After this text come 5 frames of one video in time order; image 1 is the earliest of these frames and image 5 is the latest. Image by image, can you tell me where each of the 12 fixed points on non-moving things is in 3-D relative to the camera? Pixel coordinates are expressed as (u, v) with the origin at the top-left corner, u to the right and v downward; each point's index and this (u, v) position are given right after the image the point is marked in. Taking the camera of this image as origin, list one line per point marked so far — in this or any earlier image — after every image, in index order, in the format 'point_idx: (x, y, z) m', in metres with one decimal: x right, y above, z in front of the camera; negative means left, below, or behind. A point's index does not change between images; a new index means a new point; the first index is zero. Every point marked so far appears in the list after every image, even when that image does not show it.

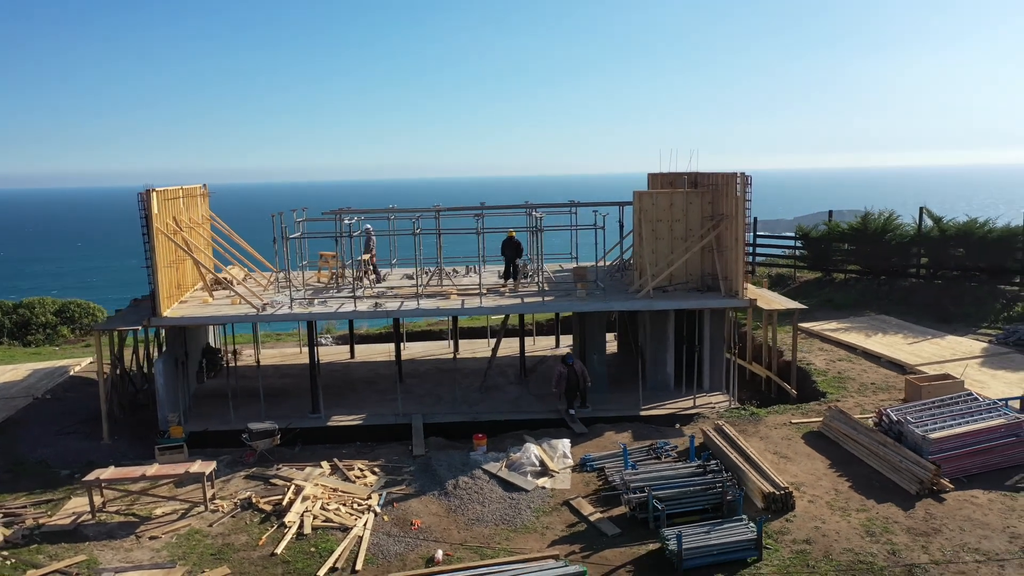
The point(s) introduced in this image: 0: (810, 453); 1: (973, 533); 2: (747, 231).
0: (+4.6, -2.5, +10.9) m
1: (+5.4, -2.9, +8.4) m
2: (+4.7, +1.1, +14.0) m
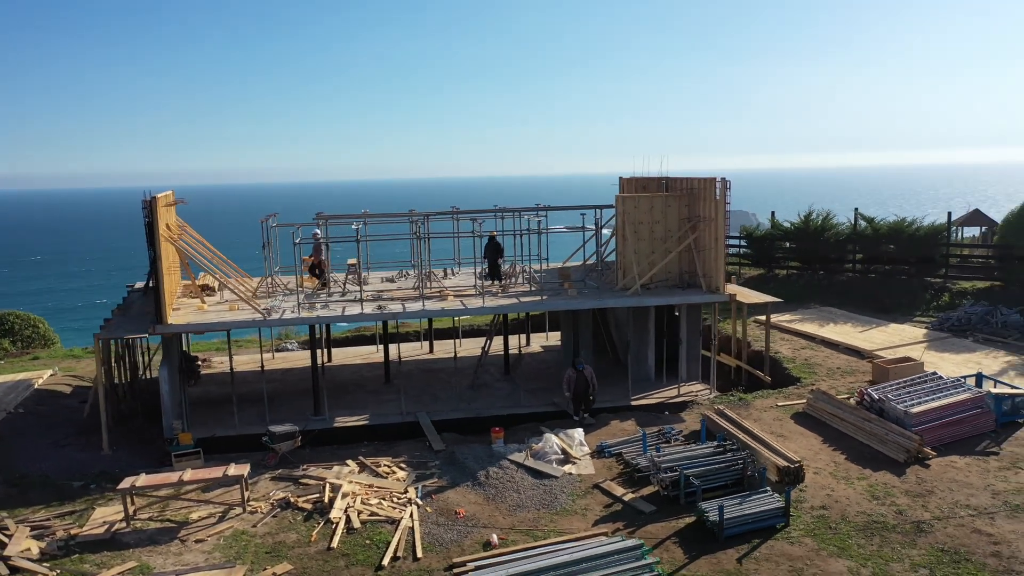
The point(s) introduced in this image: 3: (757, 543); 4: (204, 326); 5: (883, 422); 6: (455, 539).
0: (+4.9, -2.4, +12.0) m
1: (+6.0, -2.7, +9.6) m
2: (+4.6, +1.2, +15.1) m
3: (+3.0, -3.1, +8.6) m
4: (-5.5, -0.7, +12.8) m
5: (+5.9, -2.1, +11.4) m
6: (-0.7, -3.2, +9.1) m
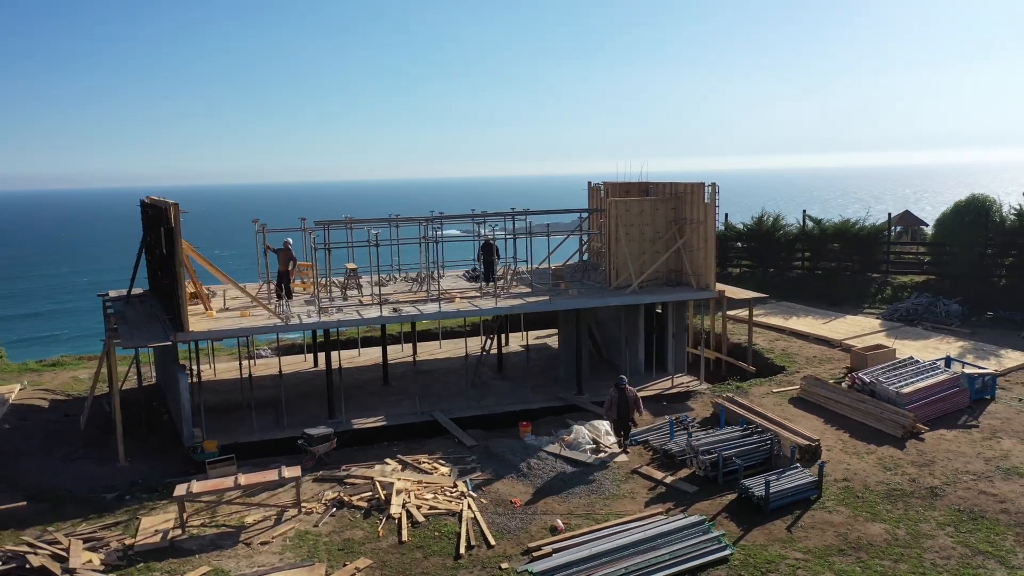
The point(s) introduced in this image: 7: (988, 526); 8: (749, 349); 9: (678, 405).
0: (+5.3, -2.3, +13.0) m
1: (+6.8, -2.6, +10.8) m
2: (+4.6, +1.2, +16.1) m
3: (+3.8, -3.0, +9.5) m
4: (-5.1, -0.8, +12.8) m
5: (+6.4, -2.0, +12.6) m
6: (+0.1, -3.2, +9.5) m
7: (+6.0, -3.0, +8.9) m
8: (+5.5, -1.4, +16.7) m
9: (+3.3, -2.3, +14.3) m
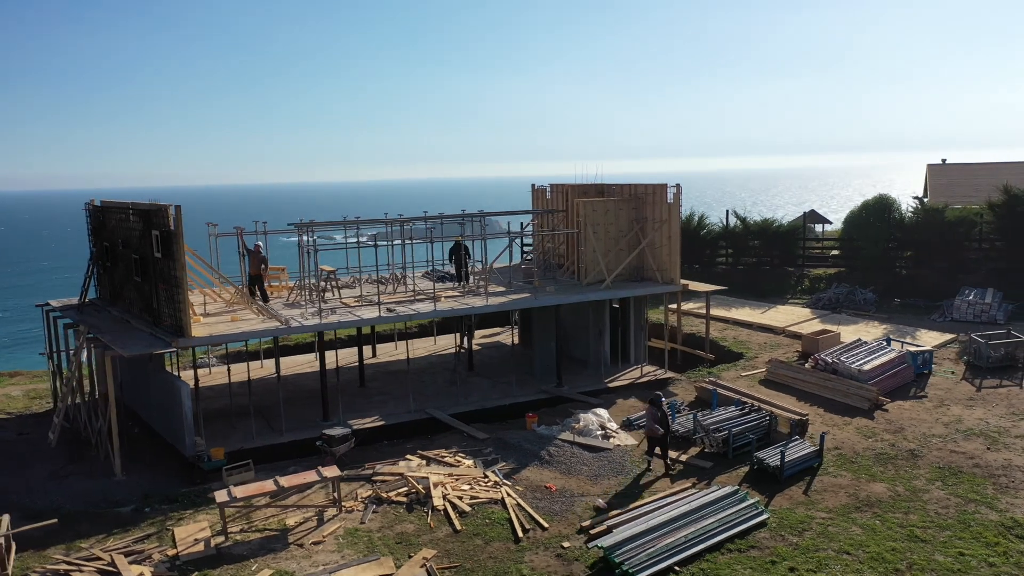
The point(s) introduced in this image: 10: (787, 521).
0: (+5.3, -2.1, +14.3) m
1: (+7.1, -2.4, +12.4) m
2: (+4.0, +1.4, +17.3) m
3: (+4.4, -2.8, +10.6) m
4: (-5.0, -0.8, +12.4) m
5: (+6.5, -1.8, +14.1) m
6: (+0.8, -3.1, +10.1) m
7: (+6.6, -2.8, +10.4) m
8: (+4.9, -1.3, +18.0) m
9: (+3.1, -2.2, +15.2) m
10: (+3.6, -3.1, +9.5) m
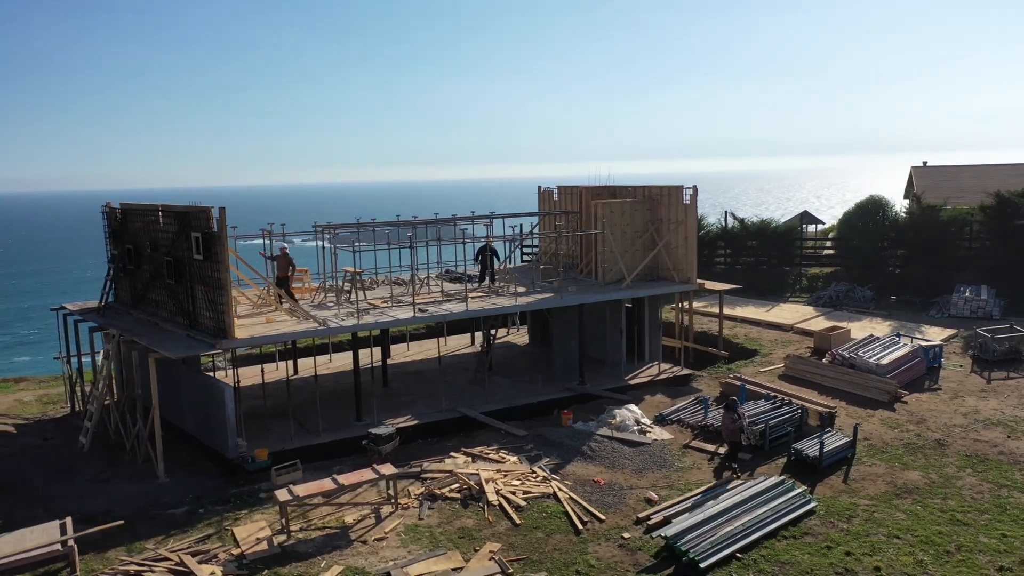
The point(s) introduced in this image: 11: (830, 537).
0: (+5.9, -2.1, +14.8) m
1: (+7.8, -2.3, +12.9) m
2: (+4.5, +1.4, +17.7) m
3: (+5.1, -2.8, +11.0) m
4: (-4.3, -0.9, +12.5) m
5: (+7.1, -1.7, +14.6) m
6: (+1.5, -3.1, +10.4) m
7: (+7.4, -2.7, +10.9) m
8: (+5.4, -1.2, +18.4) m
9: (+3.7, -2.2, +15.6) m
10: (+4.4, -3.0, +9.9) m
11: (+4.1, -3.2, +9.1) m
